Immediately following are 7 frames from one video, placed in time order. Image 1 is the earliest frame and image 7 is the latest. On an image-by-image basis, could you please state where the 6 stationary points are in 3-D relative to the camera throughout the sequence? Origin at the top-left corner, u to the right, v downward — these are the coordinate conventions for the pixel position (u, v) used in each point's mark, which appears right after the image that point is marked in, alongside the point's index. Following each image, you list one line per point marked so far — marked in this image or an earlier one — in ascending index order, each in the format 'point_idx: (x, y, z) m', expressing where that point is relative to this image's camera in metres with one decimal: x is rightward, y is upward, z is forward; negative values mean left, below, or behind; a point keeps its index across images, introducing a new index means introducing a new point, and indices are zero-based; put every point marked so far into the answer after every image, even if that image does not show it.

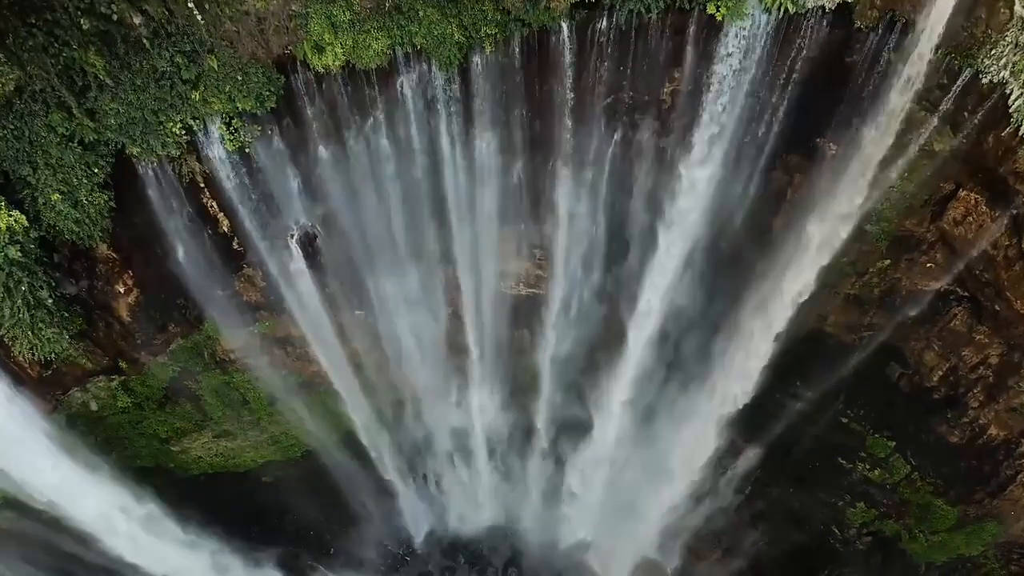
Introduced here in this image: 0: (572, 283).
0: (+0.9, +0.1, +10.6) m
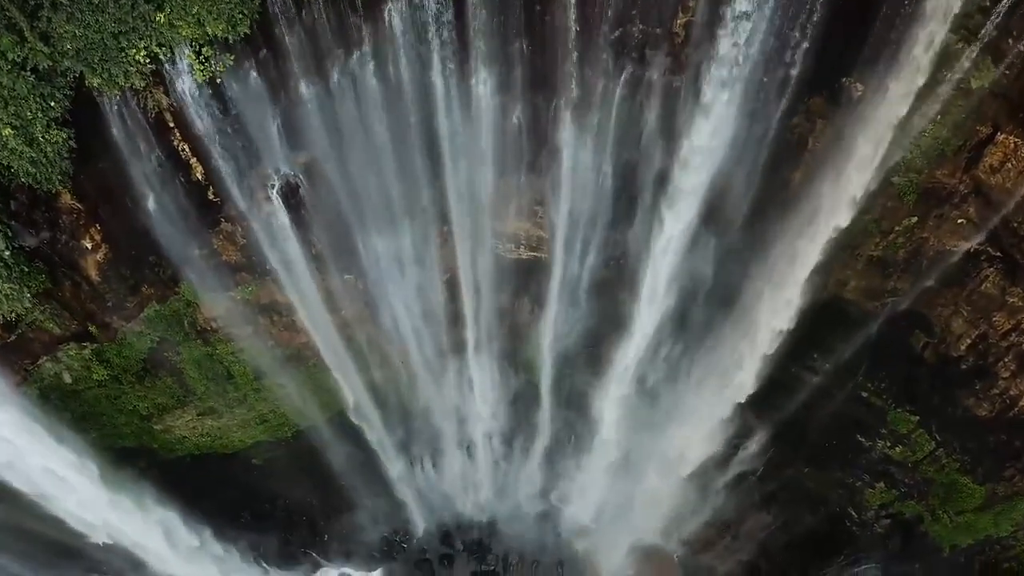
0: (+0.9, +0.6, +9.9) m
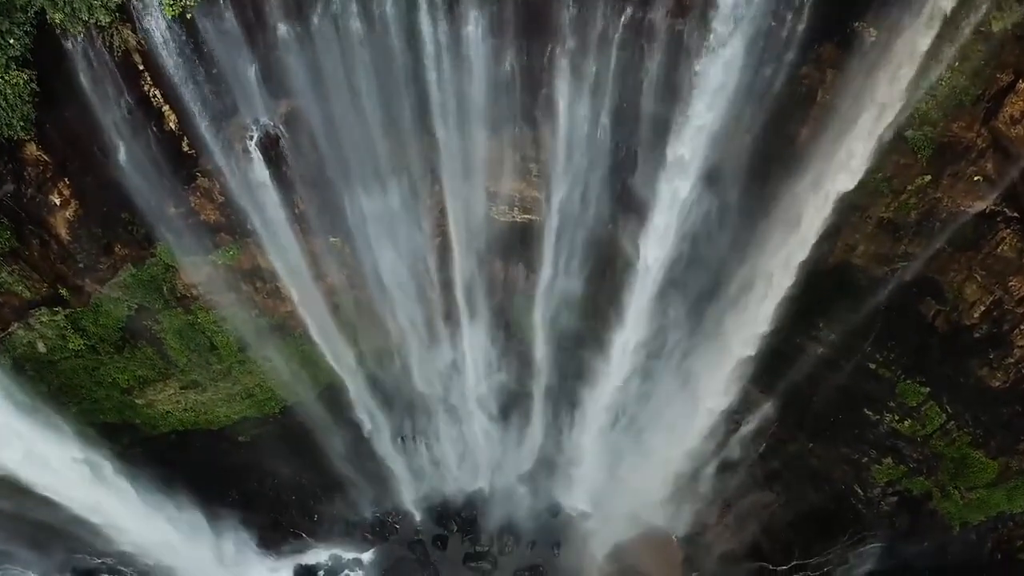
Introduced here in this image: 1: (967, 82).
0: (+0.8, +1.1, +9.5) m
1: (+5.0, +2.3, +7.6) m
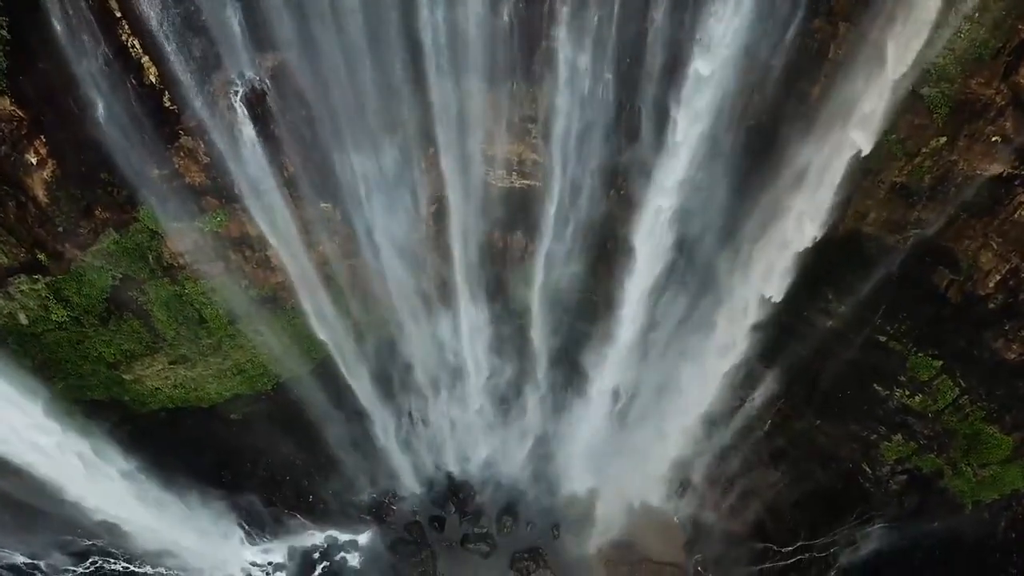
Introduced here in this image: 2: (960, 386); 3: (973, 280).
0: (+0.8, +1.5, +9.1) m
1: (+5.0, +2.7, +7.2) m
2: (+6.3, -1.4, +9.7) m
3: (+6.0, +0.1, +8.9) m
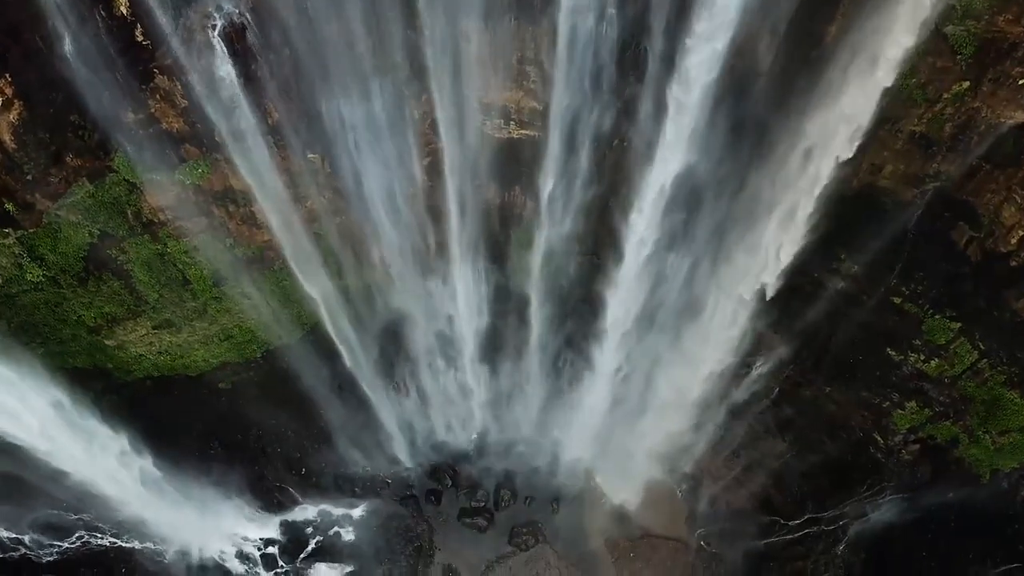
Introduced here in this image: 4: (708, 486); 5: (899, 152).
0: (+0.8, +2.1, +8.7) m
1: (+5.0, +3.2, +6.7) m
2: (+6.3, -0.8, +9.2) m
3: (+6.0, +0.7, +8.4) m
4: (+3.5, -3.5, +12.0) m
5: (+4.7, +1.7, +8.3) m
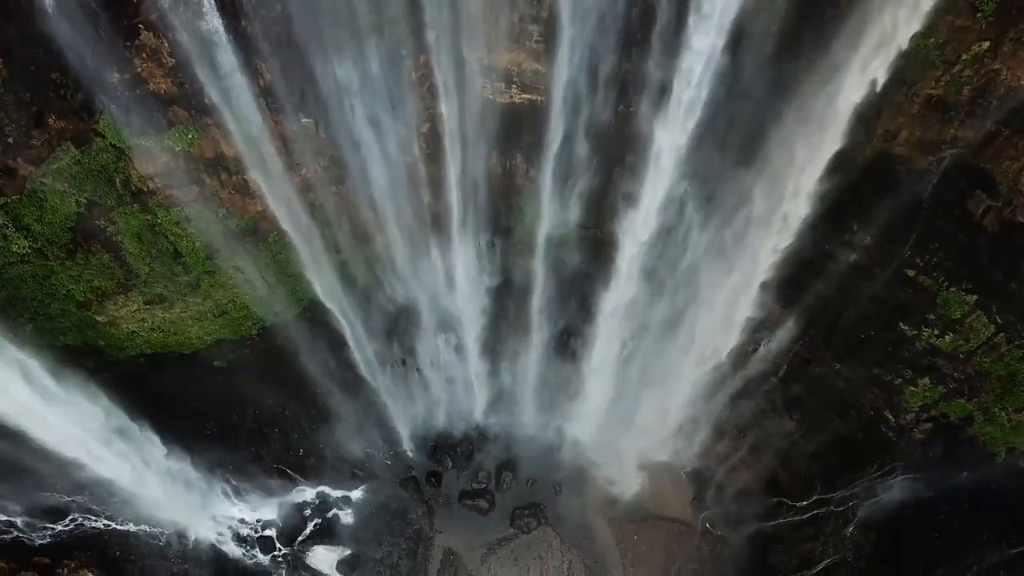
0: (+0.8, +2.4, +8.4) m
1: (+5.0, +3.5, +6.4) m
2: (+6.3, -0.5, +8.9) m
3: (+6.0, +1.0, +8.1) m
4: (+3.5, -3.1, +11.8) m
5: (+4.7, +2.0, +8.0) m
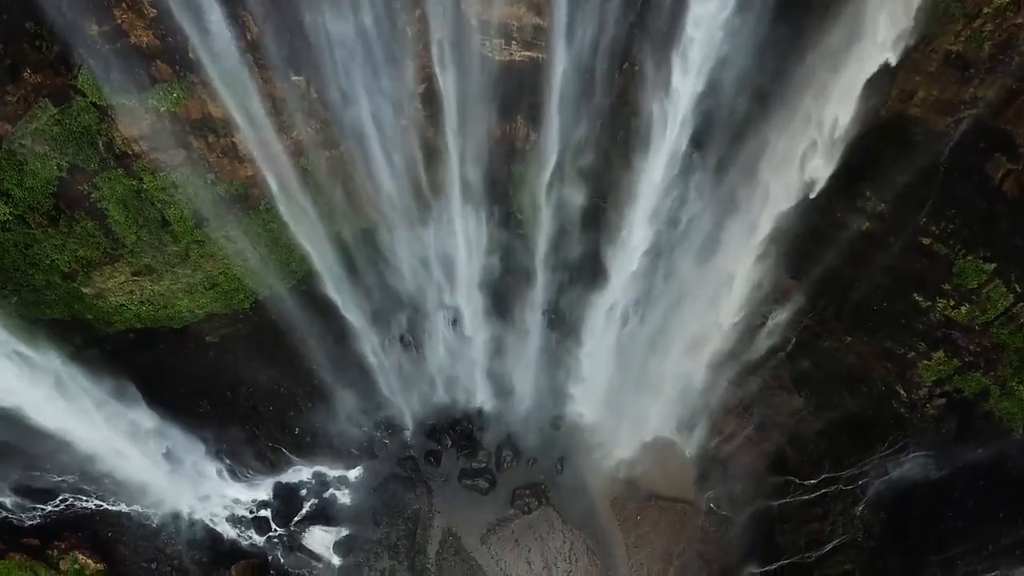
0: (+0.8, +2.8, +8.0) m
1: (+5.0, +3.9, +6.0) m
2: (+6.3, -0.1, +8.6) m
3: (+6.0, +1.4, +7.8) m
4: (+3.5, -2.6, +11.5) m
5: (+4.7, +2.4, +7.6) m
